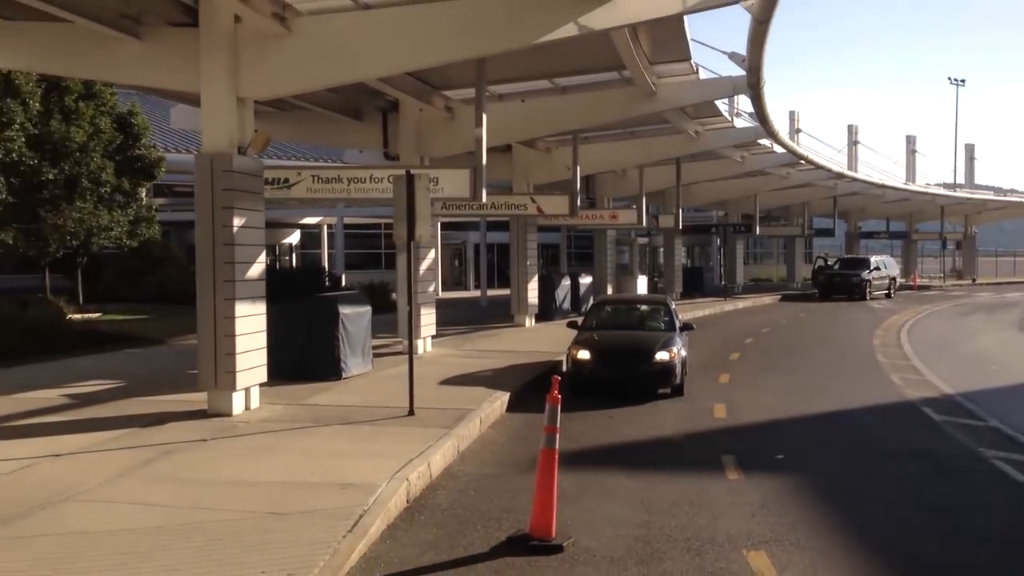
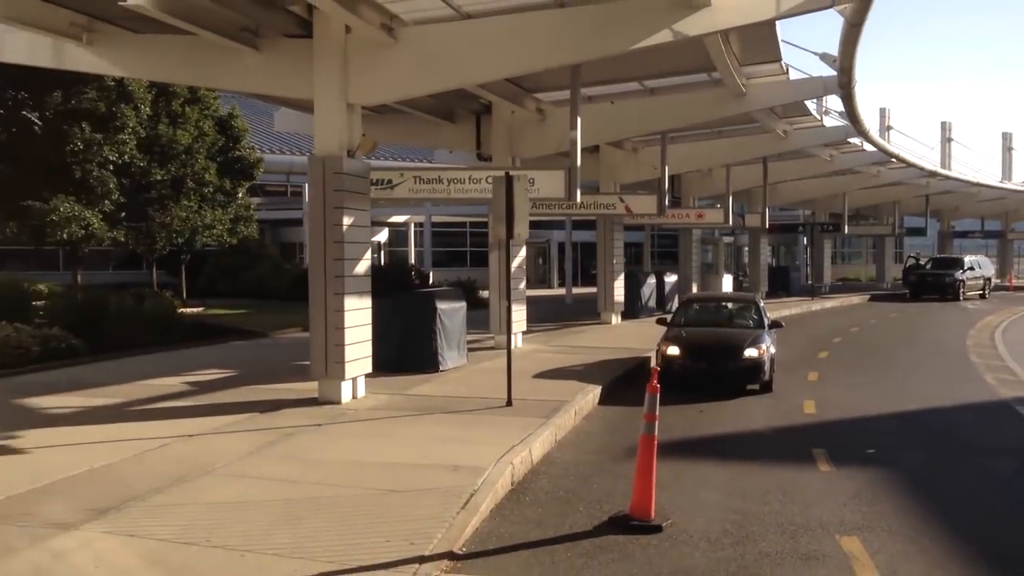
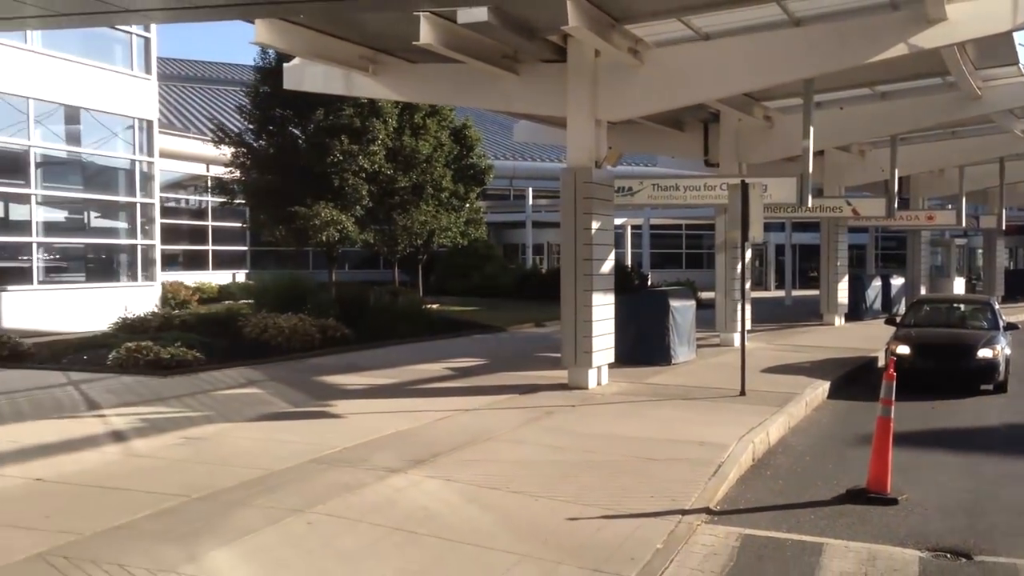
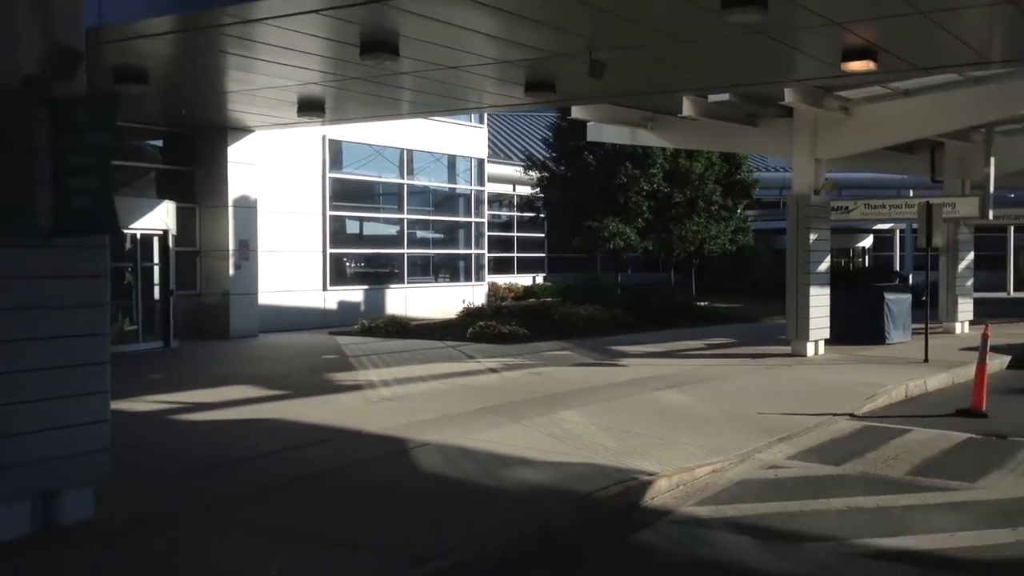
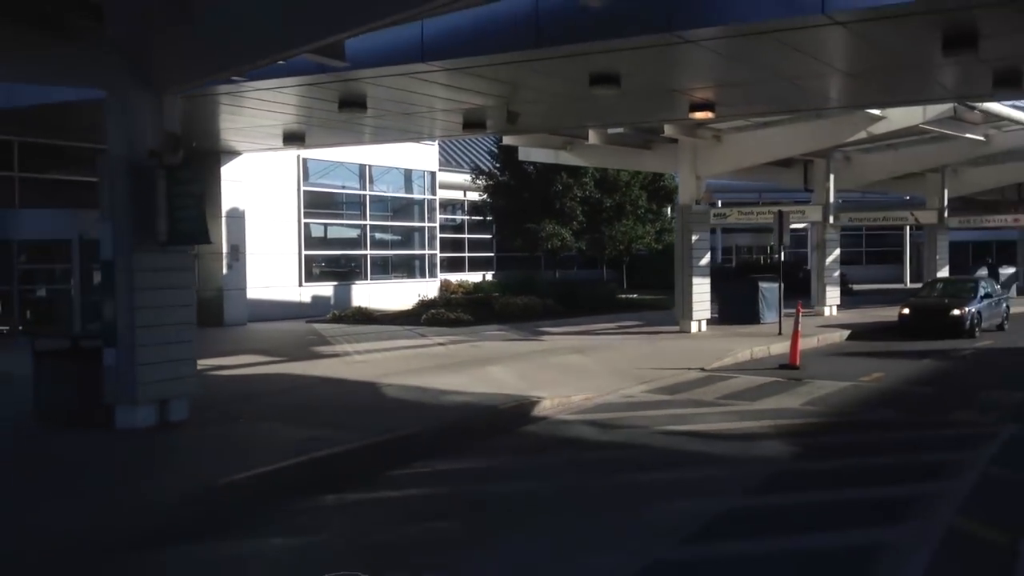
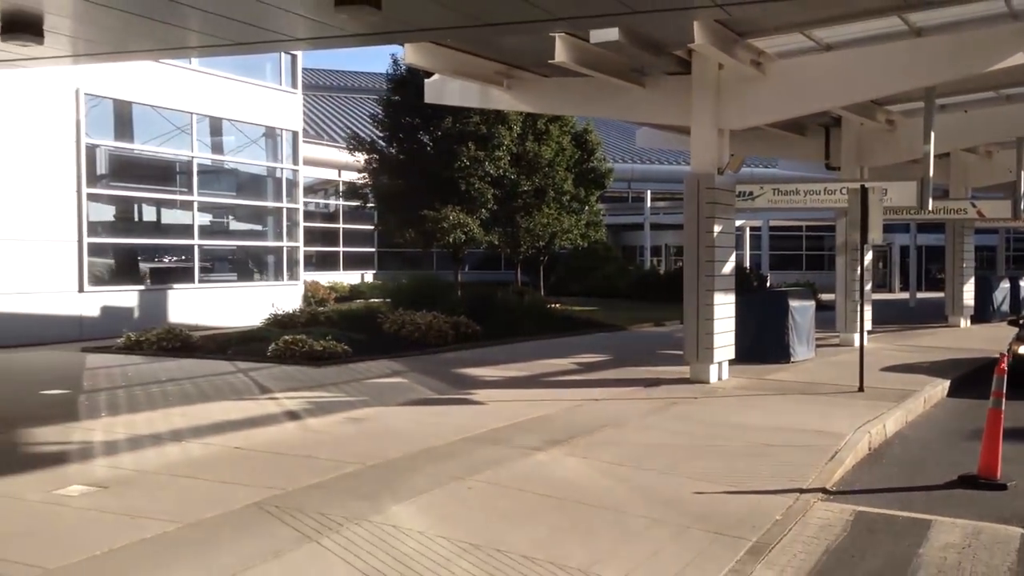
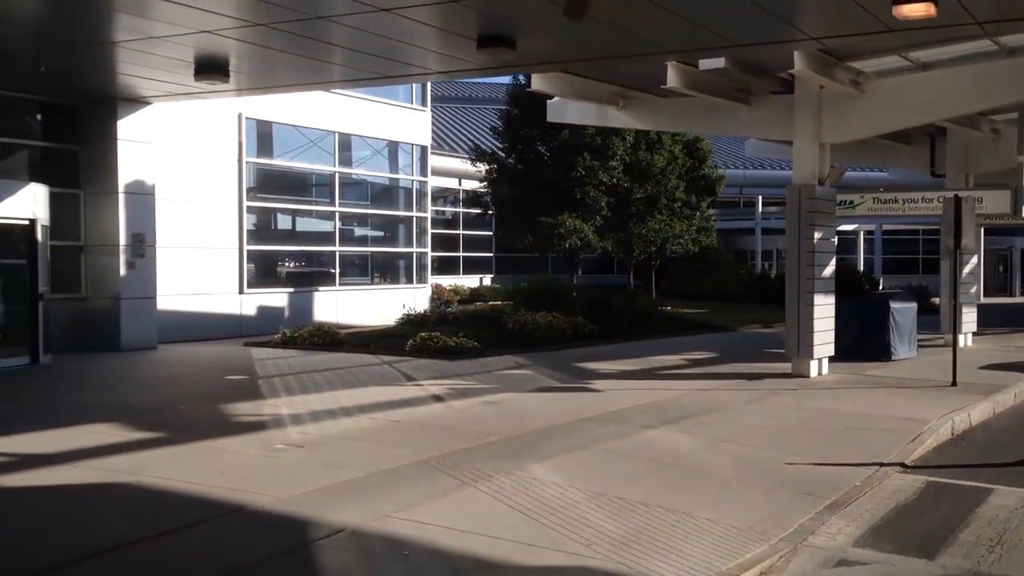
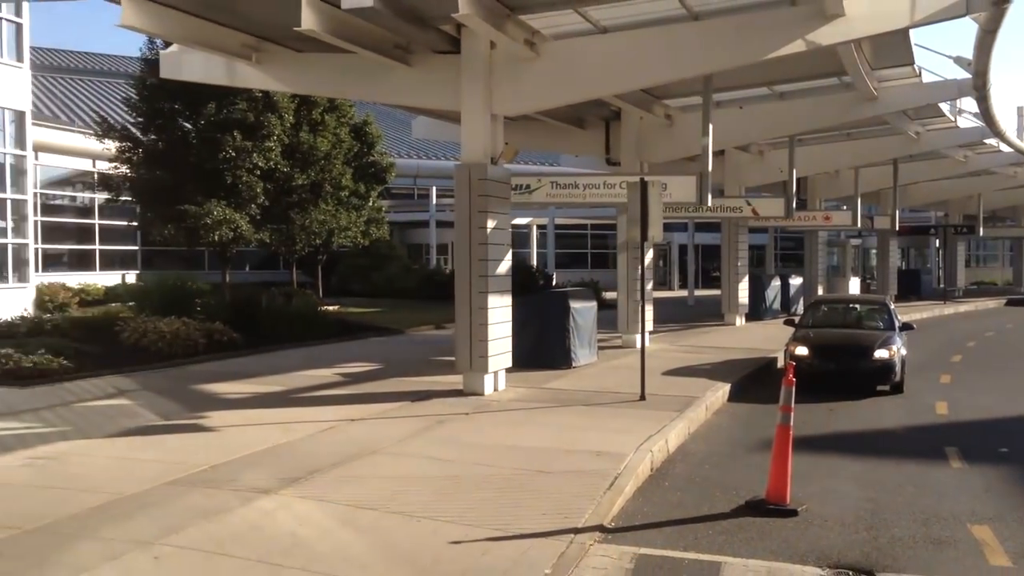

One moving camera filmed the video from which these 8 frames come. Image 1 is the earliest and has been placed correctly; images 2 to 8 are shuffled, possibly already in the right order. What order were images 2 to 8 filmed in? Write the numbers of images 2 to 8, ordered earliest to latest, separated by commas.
2, 8, 3, 6, 7, 4, 5
